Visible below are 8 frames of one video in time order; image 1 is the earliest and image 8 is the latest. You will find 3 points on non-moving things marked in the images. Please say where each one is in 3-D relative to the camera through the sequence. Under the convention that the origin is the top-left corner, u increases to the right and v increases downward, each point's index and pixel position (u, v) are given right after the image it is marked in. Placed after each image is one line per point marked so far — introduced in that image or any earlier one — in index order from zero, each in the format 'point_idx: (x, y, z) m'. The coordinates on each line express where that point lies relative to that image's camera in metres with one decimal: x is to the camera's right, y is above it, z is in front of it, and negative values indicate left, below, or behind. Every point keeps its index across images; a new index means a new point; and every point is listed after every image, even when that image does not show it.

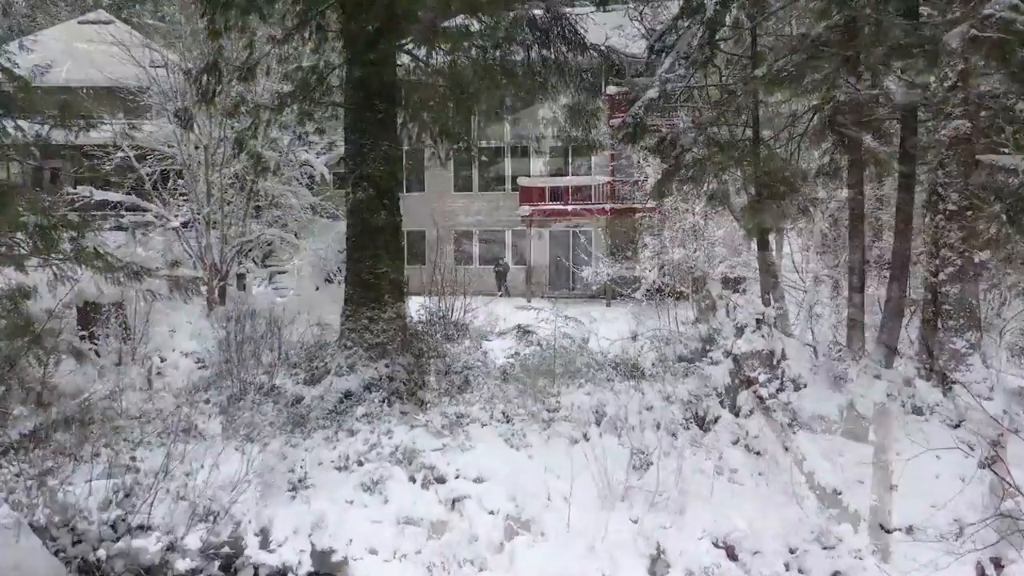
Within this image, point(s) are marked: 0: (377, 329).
0: (-1.0, -0.3, +6.7) m
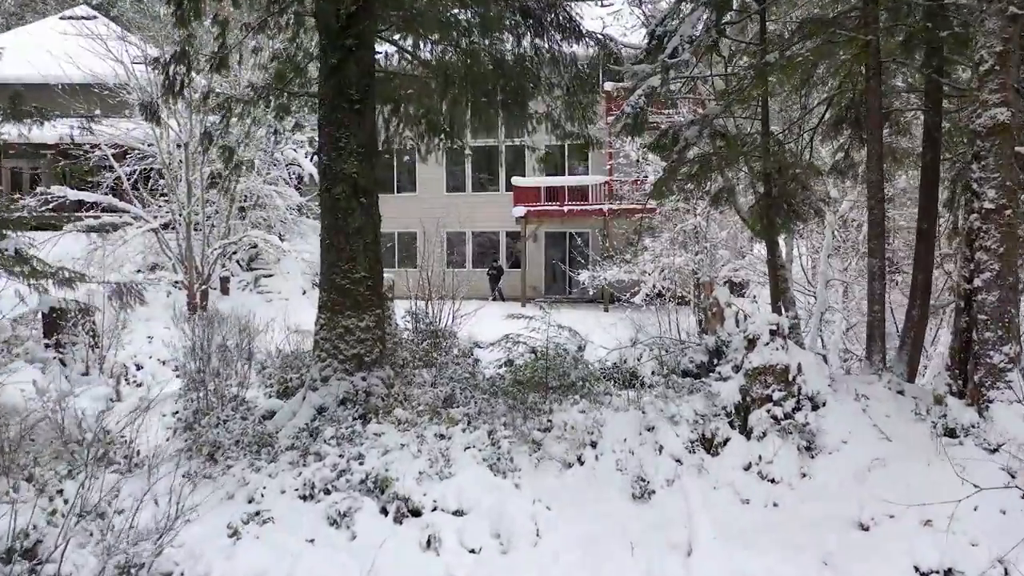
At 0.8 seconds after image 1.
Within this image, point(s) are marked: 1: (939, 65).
0: (-1.1, -0.4, +6.1) m
1: (+2.6, +1.4, +5.8) m
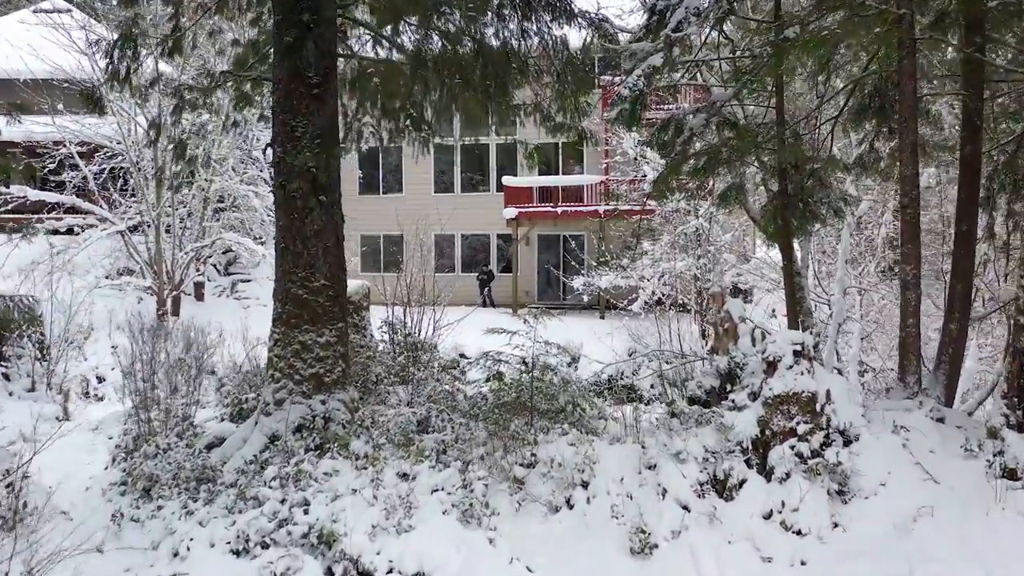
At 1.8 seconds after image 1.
0: (-1.2, -0.4, +5.4) m
1: (+2.5, +1.3, +5.0) m
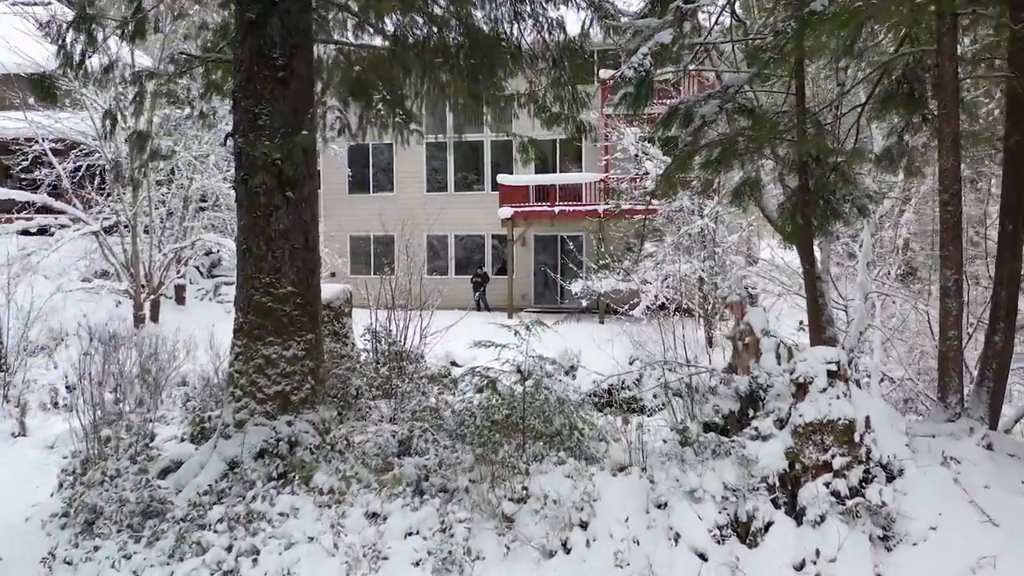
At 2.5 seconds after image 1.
0: (-1.2, -0.4, +4.8) m
1: (+2.5, +1.3, +4.4) m
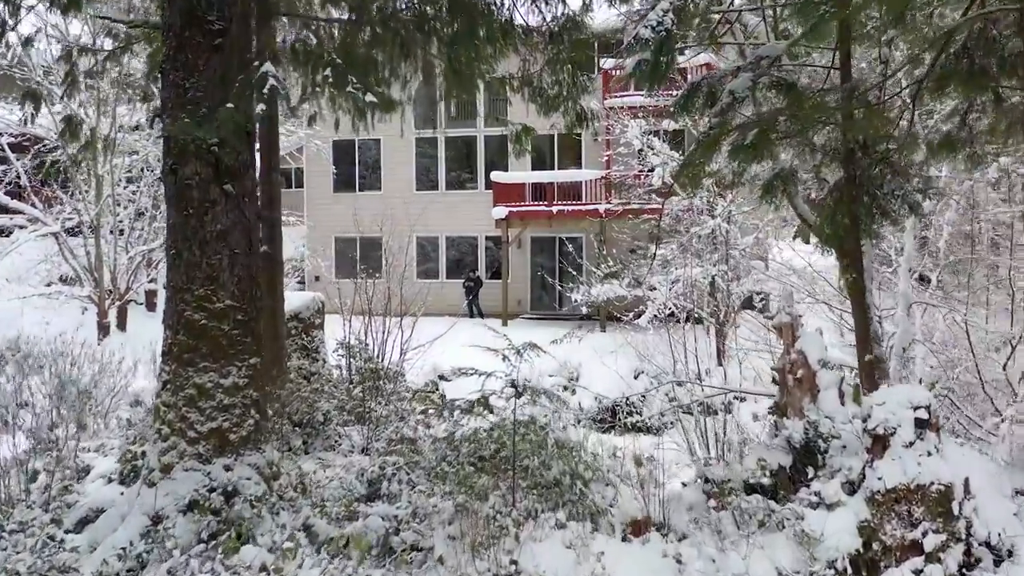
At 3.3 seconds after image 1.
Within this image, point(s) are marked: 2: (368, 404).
0: (-1.3, -0.5, +3.9) m
1: (+2.4, +1.2, +3.6) m
2: (-0.9, -0.8, +6.0) m
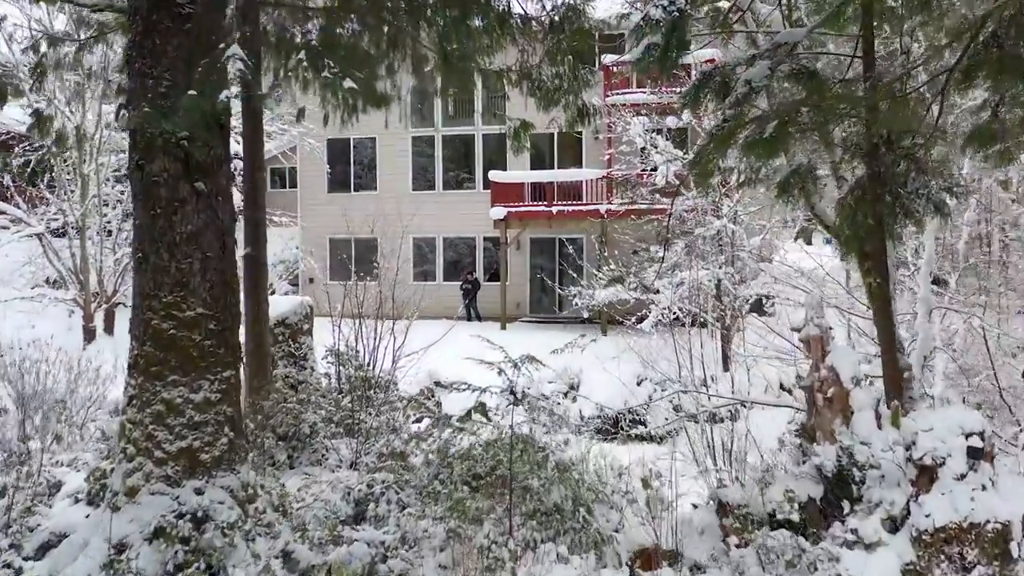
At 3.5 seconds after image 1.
0: (-1.3, -0.5, +3.6) m
1: (+2.4, +1.2, +3.3) m
2: (-0.9, -0.8, +5.7) m
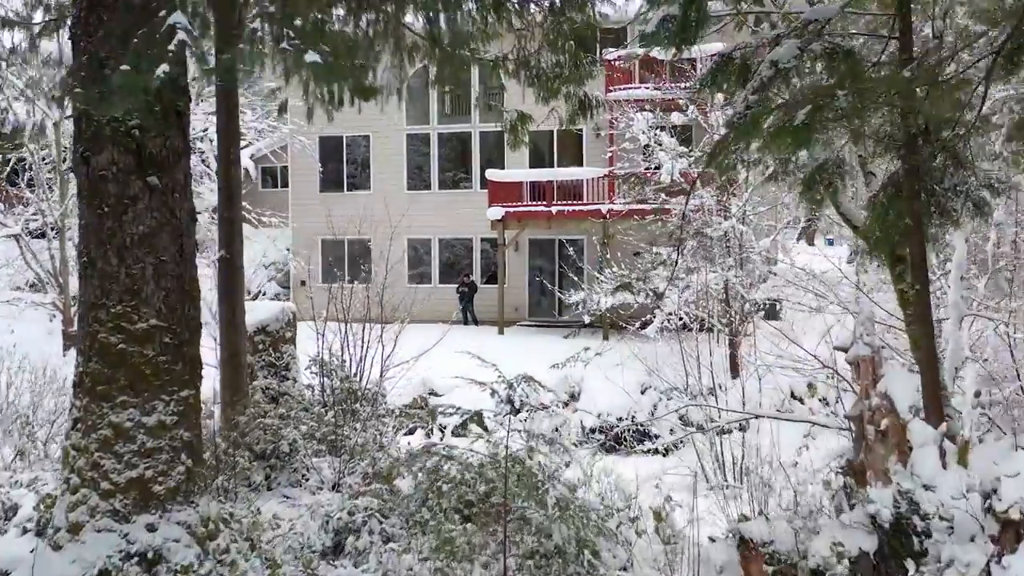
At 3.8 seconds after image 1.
0: (-1.3, -0.6, +3.2) m
1: (+2.4, +1.2, +2.9) m
2: (-1.0, -0.8, +5.3) m
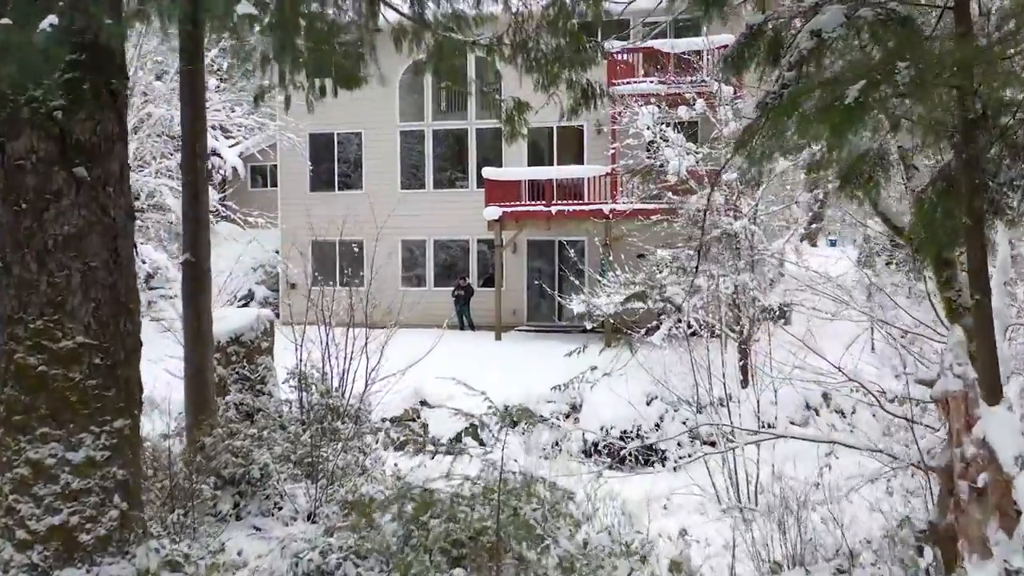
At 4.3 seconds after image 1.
0: (-1.3, -0.6, +2.7) m
1: (+2.4, +1.1, +2.4) m
2: (-1.0, -0.8, +4.8) m
